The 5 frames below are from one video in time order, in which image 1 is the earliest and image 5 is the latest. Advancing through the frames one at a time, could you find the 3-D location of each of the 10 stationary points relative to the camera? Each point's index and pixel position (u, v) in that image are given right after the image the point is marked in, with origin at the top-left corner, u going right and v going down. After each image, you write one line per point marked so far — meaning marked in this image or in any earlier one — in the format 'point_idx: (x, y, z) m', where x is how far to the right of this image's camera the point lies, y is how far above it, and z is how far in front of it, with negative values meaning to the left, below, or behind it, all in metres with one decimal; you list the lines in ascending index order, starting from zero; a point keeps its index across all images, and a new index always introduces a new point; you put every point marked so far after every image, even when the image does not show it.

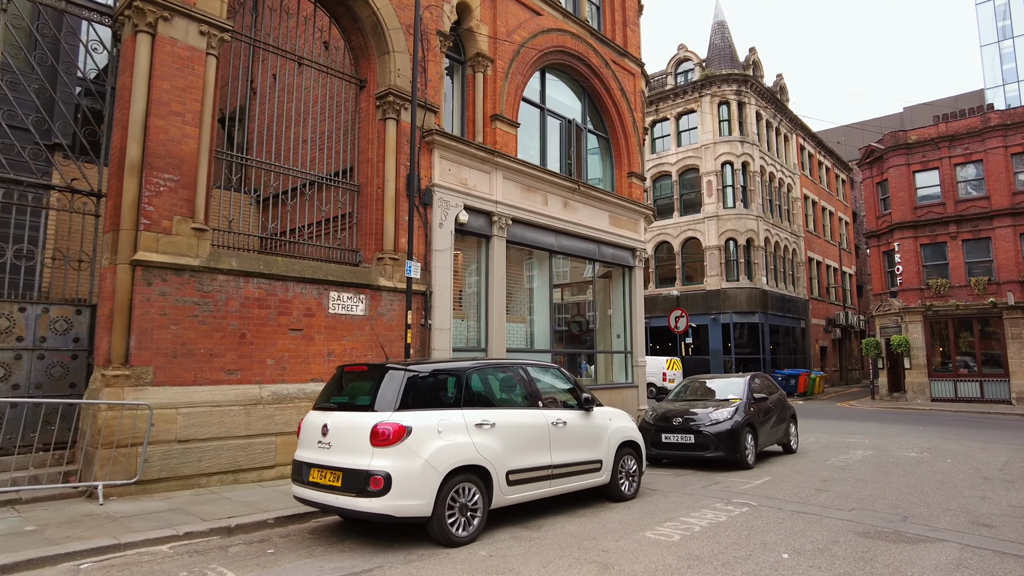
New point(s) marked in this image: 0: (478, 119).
0: (-0.7, +3.3, +12.5) m
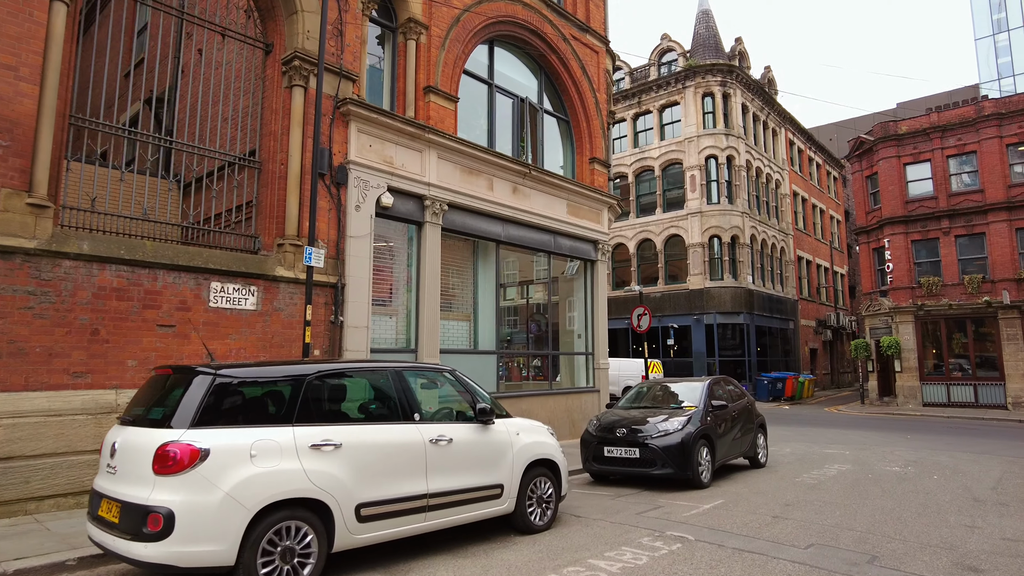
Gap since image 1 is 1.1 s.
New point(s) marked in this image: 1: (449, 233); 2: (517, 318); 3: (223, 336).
0: (-1.8, +3.4, +11.2) m
1: (-1.1, +1.0, +11.6) m
2: (+0.1, -0.6, +13.0) m
3: (-3.8, -0.6, +8.3) m
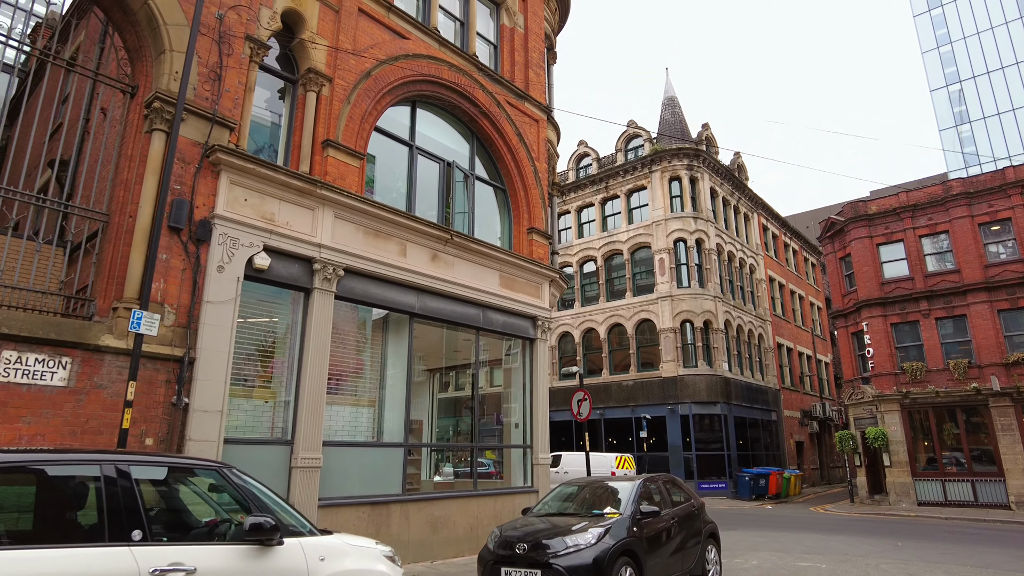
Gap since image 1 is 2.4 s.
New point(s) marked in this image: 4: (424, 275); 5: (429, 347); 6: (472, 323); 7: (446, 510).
0: (-3.2, +2.2, +10.0) m
1: (-2.6, -0.2, +10.1) m
2: (-1.4, -2.0, +11.2) m
3: (-5.2, -1.4, +6.6) m
4: (-1.6, +0.2, +11.0) m
5: (-1.5, -1.0, +11.4) m
6: (-0.8, -0.7, +12.0) m
7: (-1.1, -3.7, +10.7) m
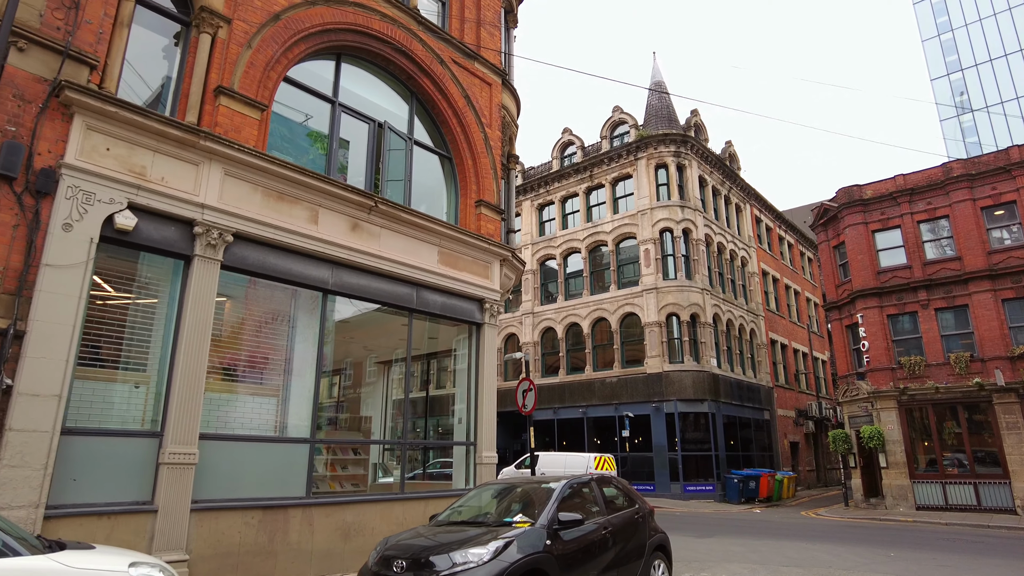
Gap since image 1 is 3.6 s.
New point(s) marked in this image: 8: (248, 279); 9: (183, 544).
0: (-4.3, +2.6, +8.6) m
1: (-3.6, +0.2, +8.7) m
2: (-2.4, -1.6, +9.8) m
3: (-6.2, -0.9, +5.2) m
4: (-2.6, +0.6, +9.7) m
5: (-2.5, -0.6, +10.0) m
6: (-1.8, -0.3, +10.6) m
7: (-2.2, -3.3, +9.3) m
8: (-3.7, +0.1, +8.9) m
9: (-3.8, -2.9, +7.3) m
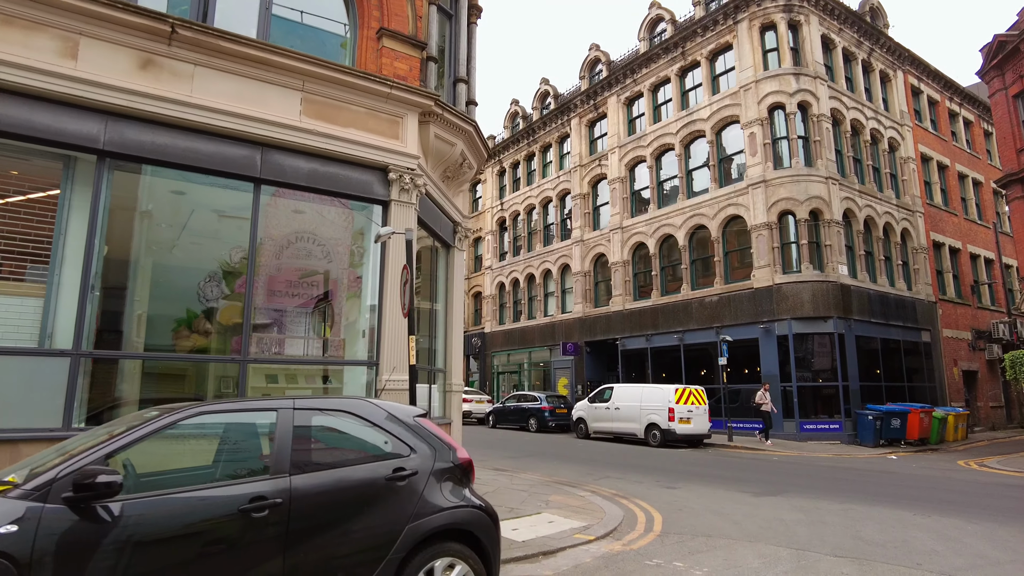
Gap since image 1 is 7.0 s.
0: (-6.3, +4.0, +6.2) m
1: (-5.5, +1.6, +6.3) m
2: (-3.9, -0.1, +7.2) m
3: (-8.8, 0.0, +3.6) m
4: (-4.3, +2.2, +6.9) m
5: (-4.0, +1.0, +7.3) m
6: (-3.2, +1.4, +7.7) m
7: (-3.7, -1.8, +6.7) m
8: (-5.5, +1.5, +6.4) m
9: (-5.7, -1.7, +5.2) m
